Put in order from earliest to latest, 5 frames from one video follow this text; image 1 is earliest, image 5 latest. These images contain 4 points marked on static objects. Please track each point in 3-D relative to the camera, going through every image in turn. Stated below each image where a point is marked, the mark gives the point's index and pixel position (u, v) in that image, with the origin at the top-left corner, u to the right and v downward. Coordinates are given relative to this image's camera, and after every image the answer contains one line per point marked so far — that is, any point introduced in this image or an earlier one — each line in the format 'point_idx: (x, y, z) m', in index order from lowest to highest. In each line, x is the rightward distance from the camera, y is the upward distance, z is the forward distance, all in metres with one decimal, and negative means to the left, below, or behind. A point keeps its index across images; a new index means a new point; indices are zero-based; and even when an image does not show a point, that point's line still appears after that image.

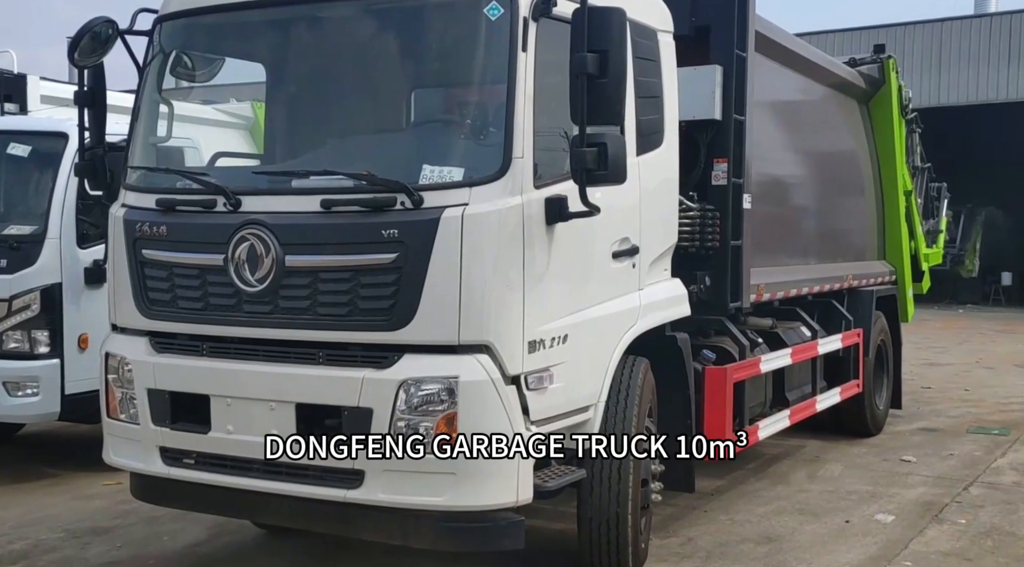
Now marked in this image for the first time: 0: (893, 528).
0: (+2.0, -1.3, +6.4) m
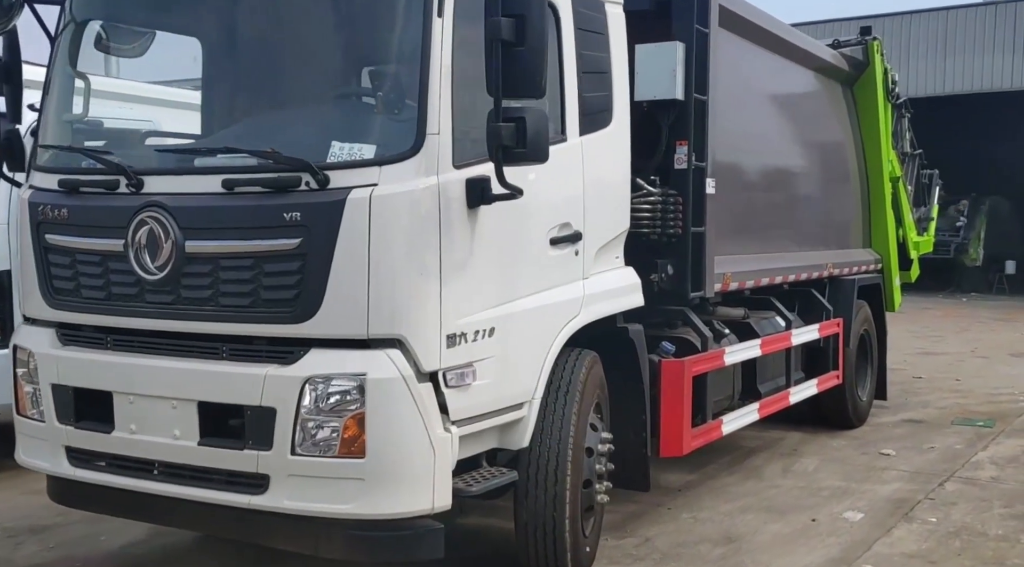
0: (+1.8, -1.2, +6.1) m
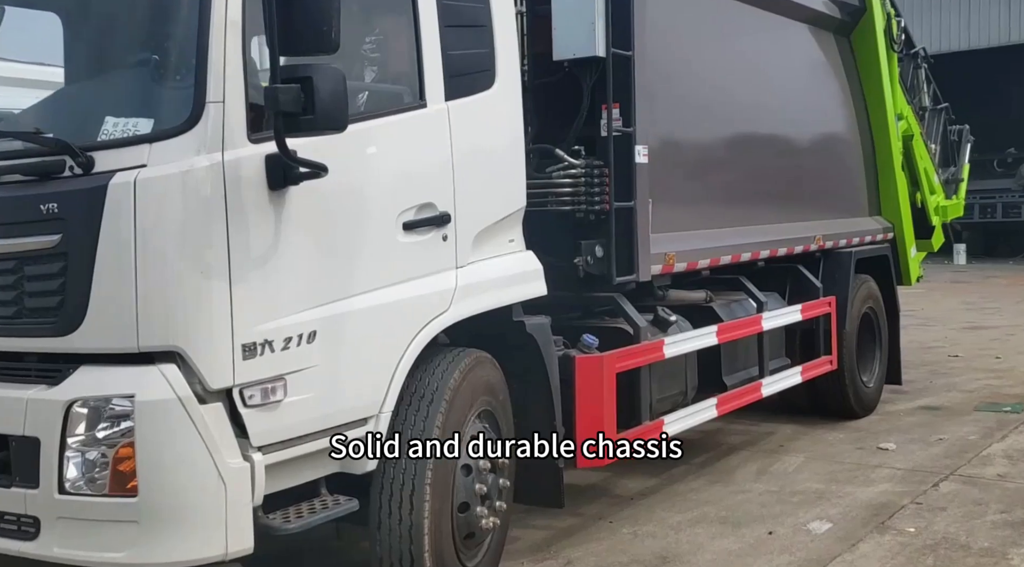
0: (+1.4, -1.1, +5.3) m
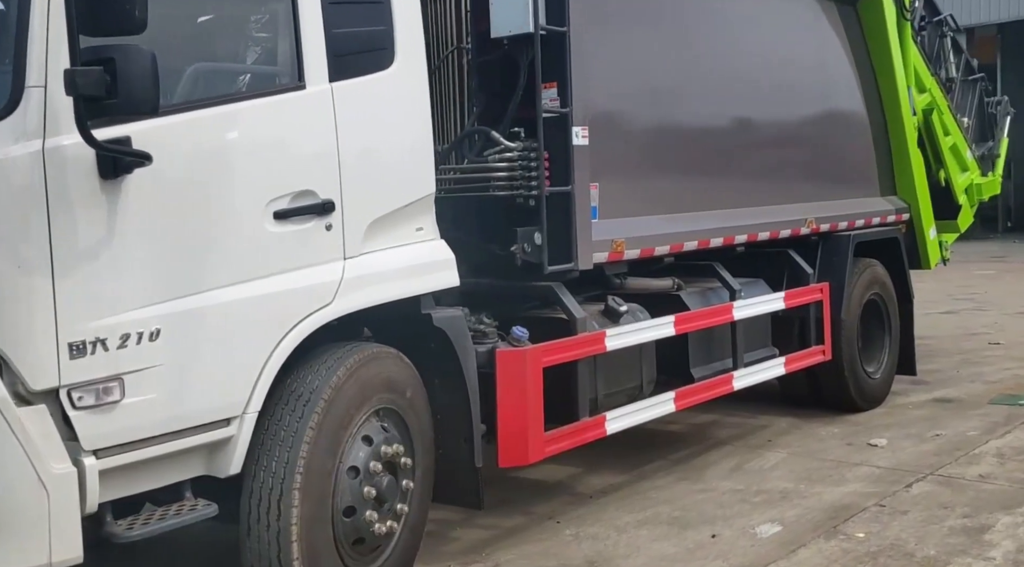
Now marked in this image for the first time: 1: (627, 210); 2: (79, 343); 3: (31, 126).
0: (+1.1, -1.1, +5.0) m
1: (+0.5, +0.4, +5.8) m
2: (-1.2, -0.2, +3.2) m
3: (-1.3, +0.4, +3.2) m
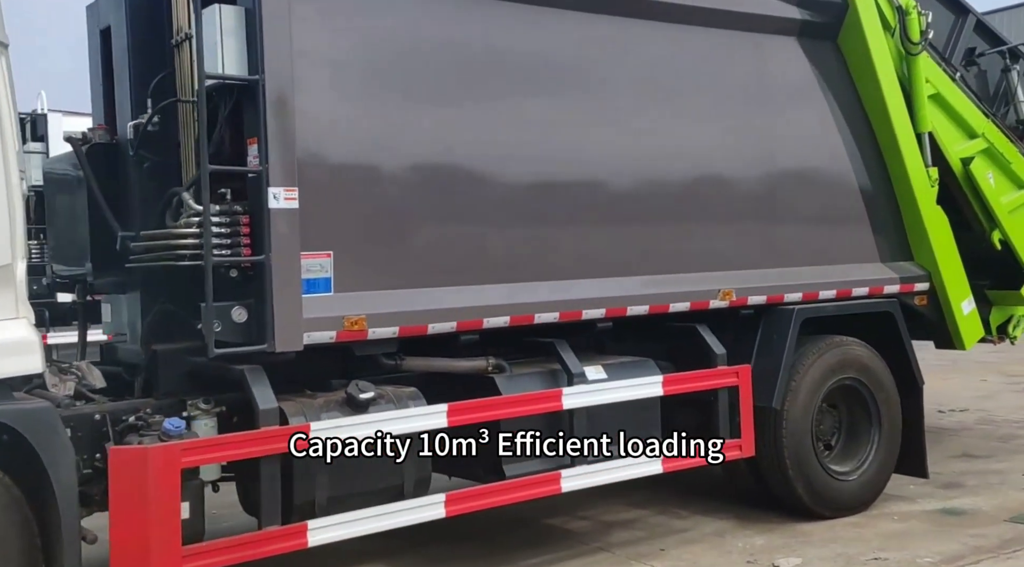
0: (-0.2, -1.4, +4.0) m
1: (-0.5, 0.0, +5.0) m
2: (-2.8, -0.4, +2.9) m
3: (-2.9, +0.2, +2.9) m
